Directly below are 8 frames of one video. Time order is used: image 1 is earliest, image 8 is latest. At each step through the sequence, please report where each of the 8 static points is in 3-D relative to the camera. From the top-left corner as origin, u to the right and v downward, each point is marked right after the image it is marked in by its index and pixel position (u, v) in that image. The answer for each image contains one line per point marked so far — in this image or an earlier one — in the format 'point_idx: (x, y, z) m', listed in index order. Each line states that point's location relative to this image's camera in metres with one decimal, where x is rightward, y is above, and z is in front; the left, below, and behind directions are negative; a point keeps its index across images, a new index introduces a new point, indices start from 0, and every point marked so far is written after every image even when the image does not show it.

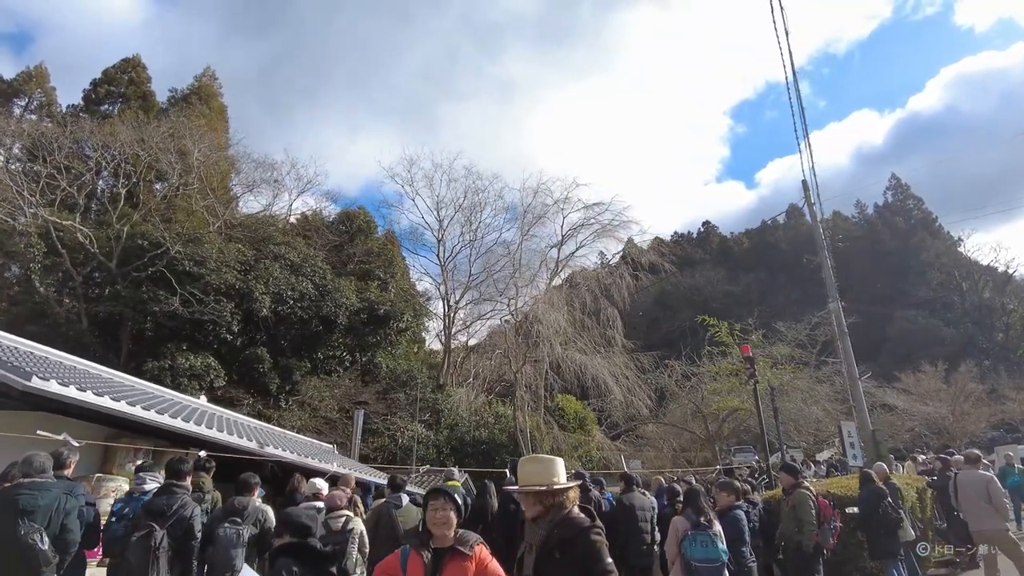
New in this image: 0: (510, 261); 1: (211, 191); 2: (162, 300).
0: (-0.1, +0.8, +19.8) m
1: (-9.2, +2.9, +17.8) m
2: (-8.4, -0.2, +13.6) m
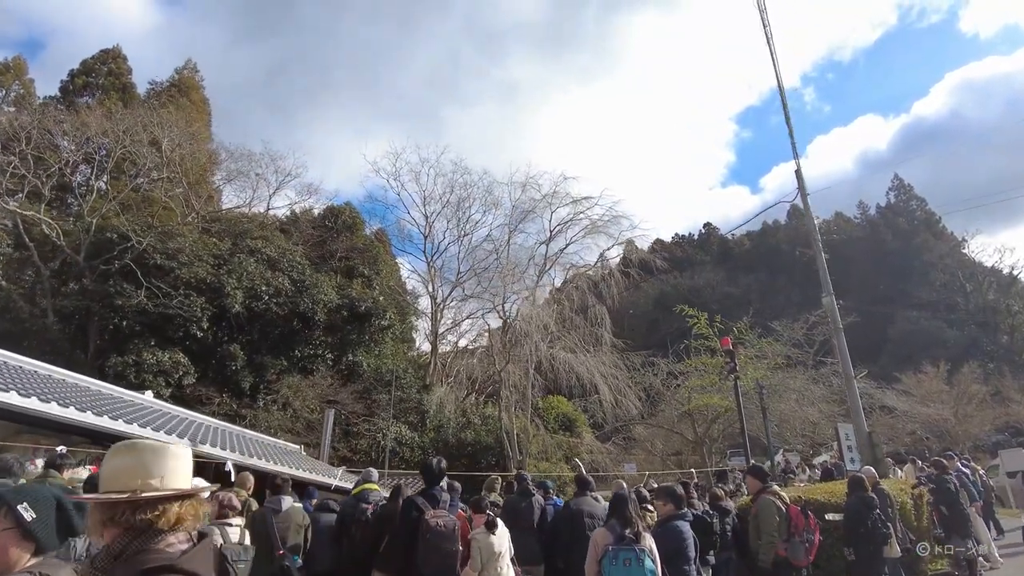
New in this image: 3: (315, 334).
0: (-0.5, +0.9, +19.3) m
1: (-9.6, +3.0, +17.3) m
2: (-8.8, -0.1, +13.1) m
3: (-5.4, -1.3, +16.1) m
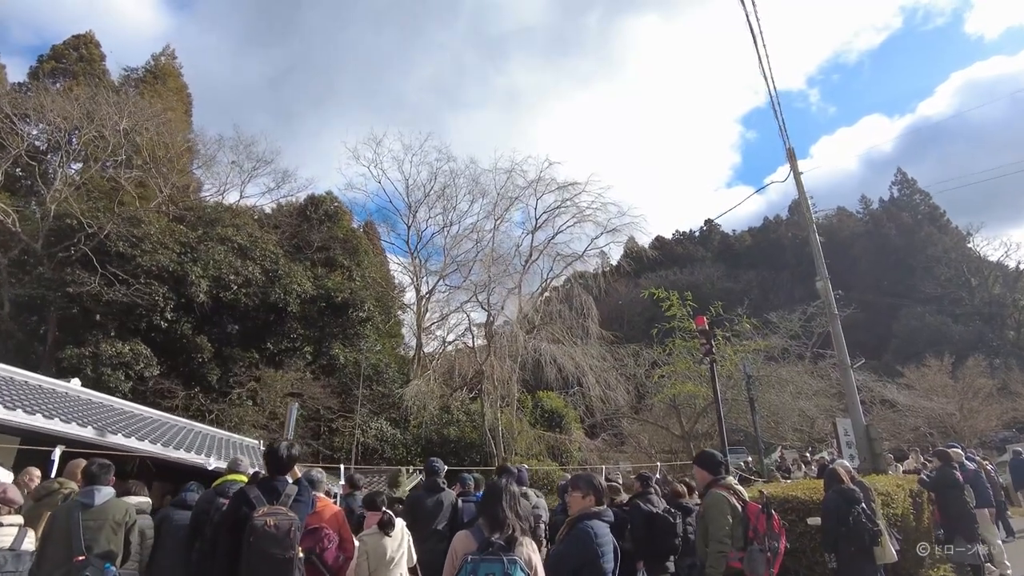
0: (-0.9, +1.2, +18.6) m
1: (-10.0, +3.2, +16.7) m
2: (-9.3, +0.2, +12.5) m
3: (-5.9, -1.0, +15.4) m
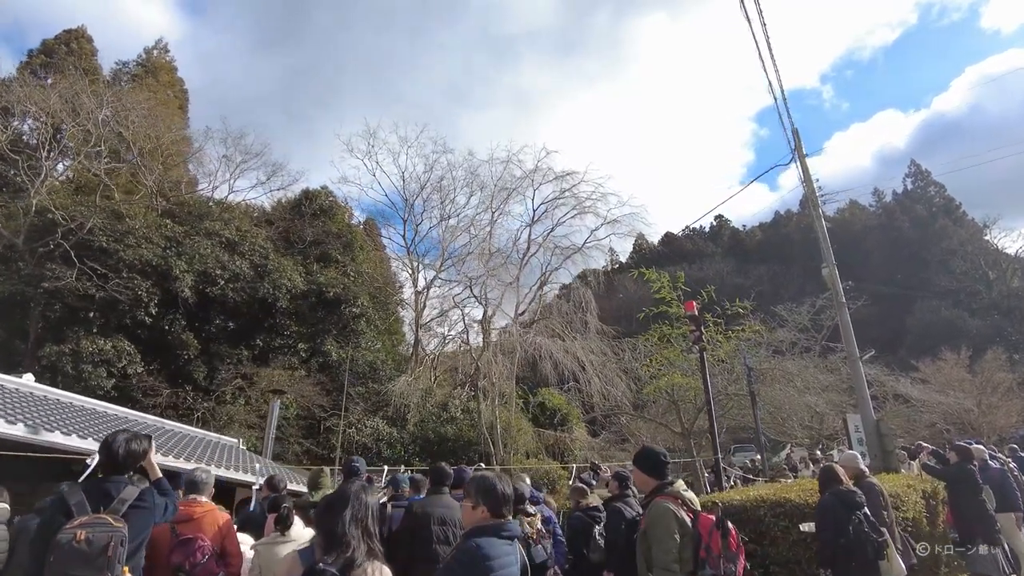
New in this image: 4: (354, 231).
0: (-1.0, +1.4, +18.1) m
1: (-10.2, +3.3, +16.4) m
2: (-9.4, +0.3, +12.1) m
3: (-6.0, -0.9, +15.0) m
4: (-5.0, +1.8, +18.5) m
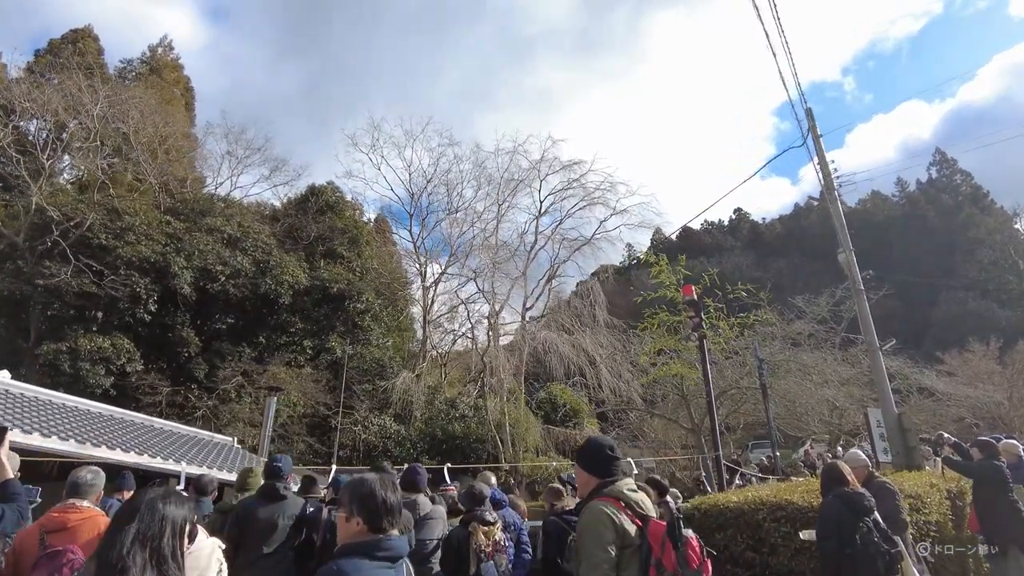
0: (-0.8, +1.5, +17.8) m
1: (-10.0, +3.4, +16.3) m
2: (-9.4, +0.3, +12.0) m
3: (-5.8, -0.8, +14.8) m
4: (-4.8, +1.9, +18.3) m
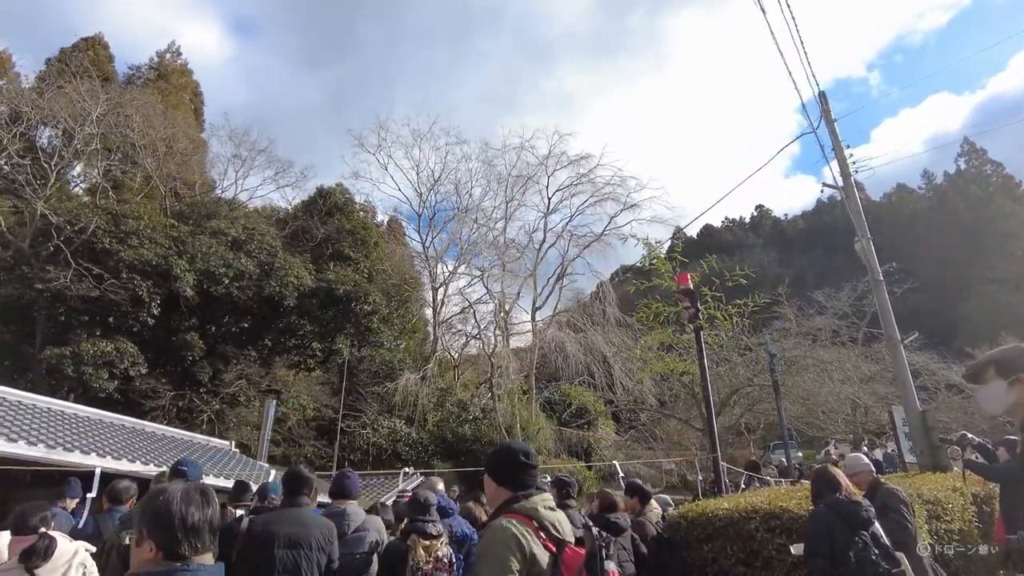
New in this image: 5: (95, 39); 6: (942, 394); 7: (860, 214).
0: (-0.5, +1.6, +17.5) m
1: (-9.8, +3.3, +16.3) m
2: (-9.3, +0.2, +12.0) m
3: (-5.6, -0.8, +14.7) m
4: (-4.5, +1.9, +18.1) m
5: (-13.4, +8.0, +18.9) m
6: (+10.7, -2.6, +14.6) m
7: (+5.9, +1.2, +9.8) m
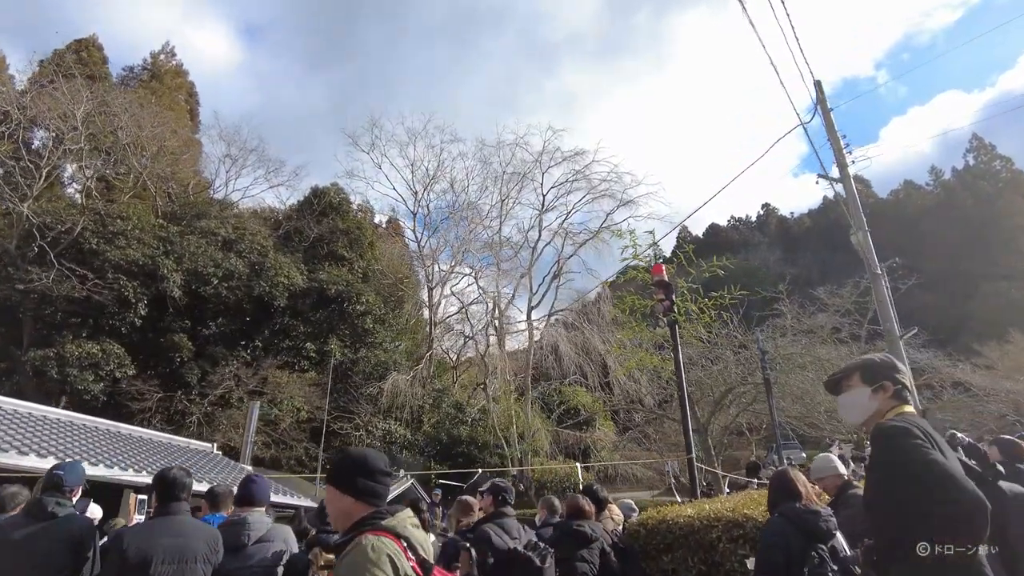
0: (-0.6, +1.6, +17.2) m
1: (-10.0, +3.2, +16.2) m
2: (-9.4, +0.2, +11.9) m
3: (-5.8, -0.8, +14.5) m
4: (-4.6, +1.9, +17.9) m
5: (-13.6, +8.0, +18.8) m
6: (+10.6, -2.5, +14.2) m
7: (+5.7, +1.3, +9.5) m
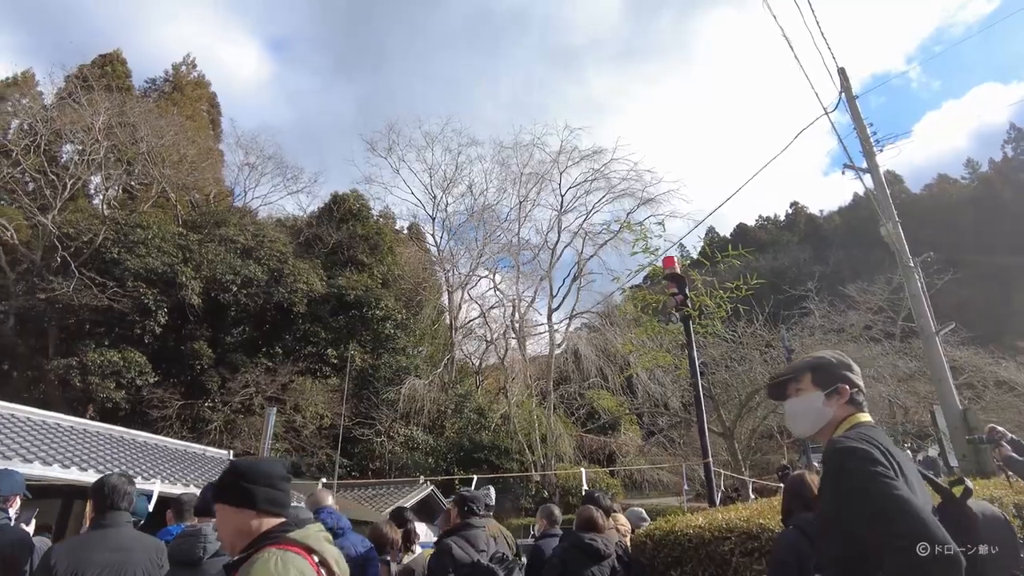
0: (-0.1, +1.5, +17.0) m
1: (-9.5, +3.0, +16.4) m
2: (-9.1, 0.0, +12.1) m
3: (-5.3, -1.0, +14.5) m
4: (-4.0, +1.7, +17.9) m
5: (-13.1, +7.6, +19.2) m
6: (+11.1, -2.4, +13.5) m
7: (+5.9, +1.4, +9.0) m
